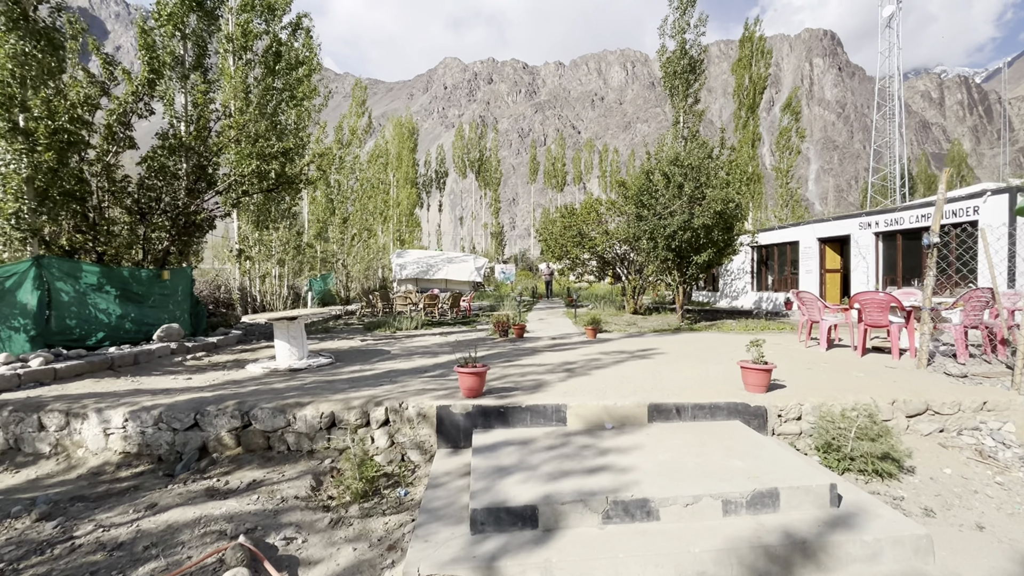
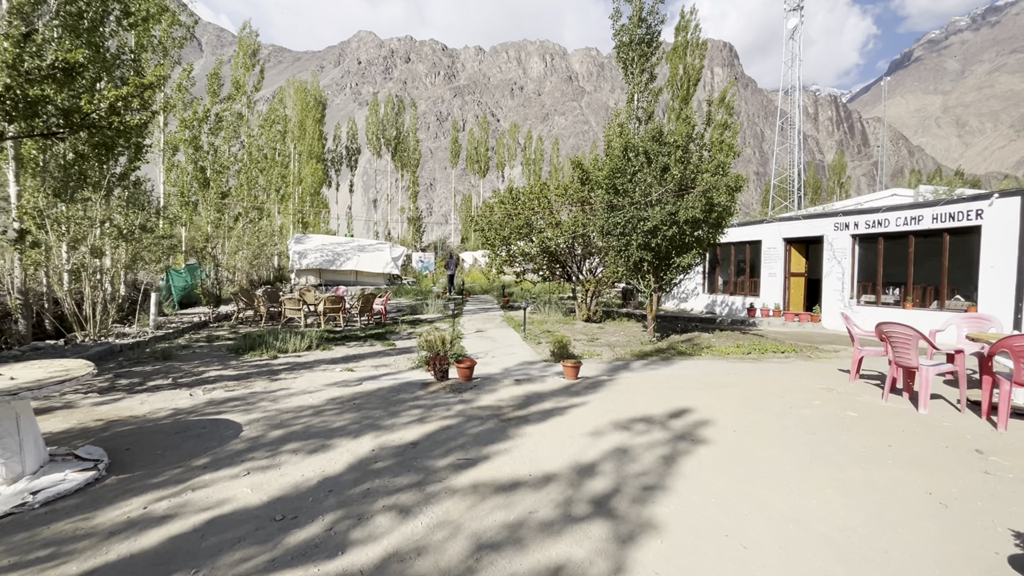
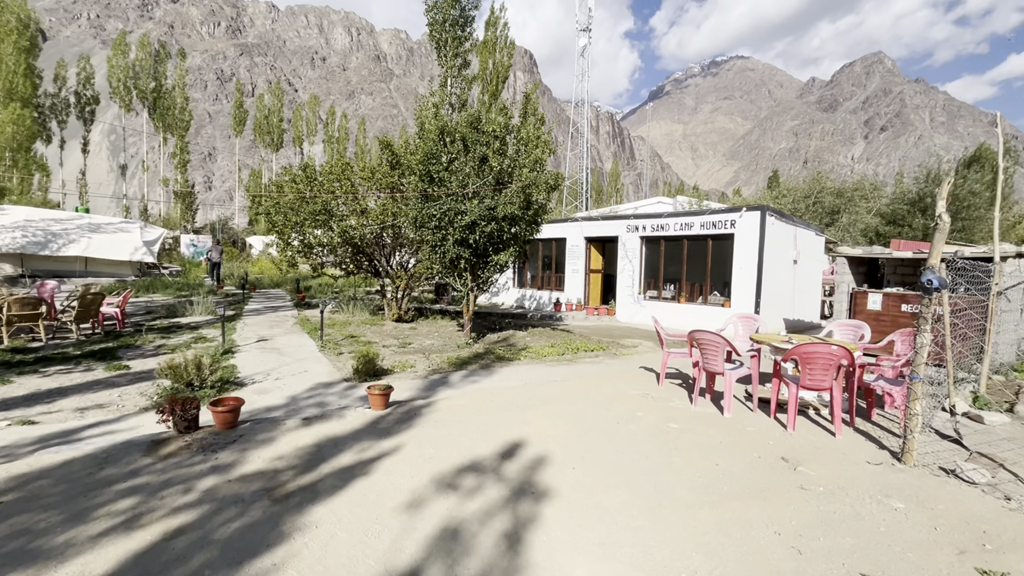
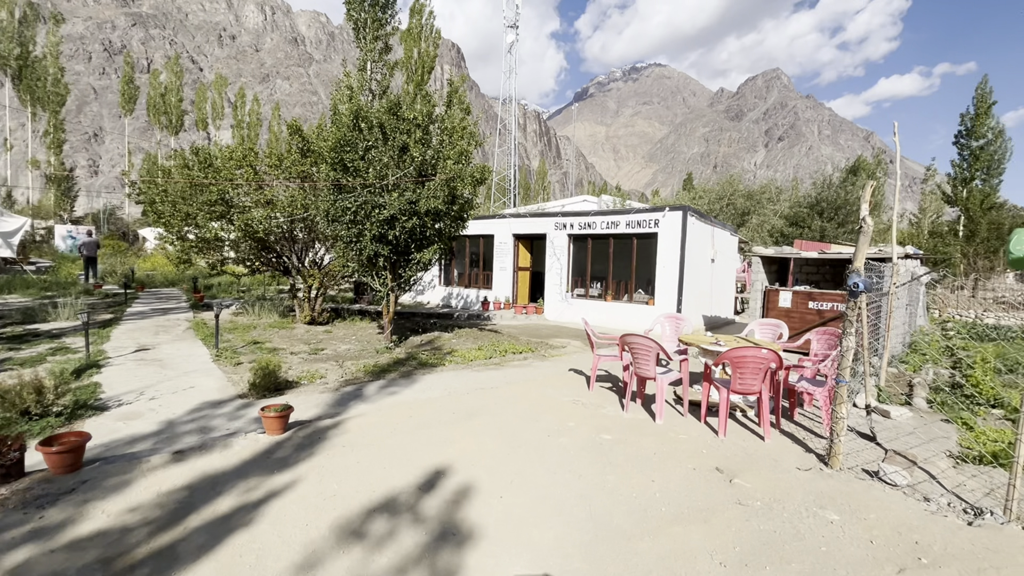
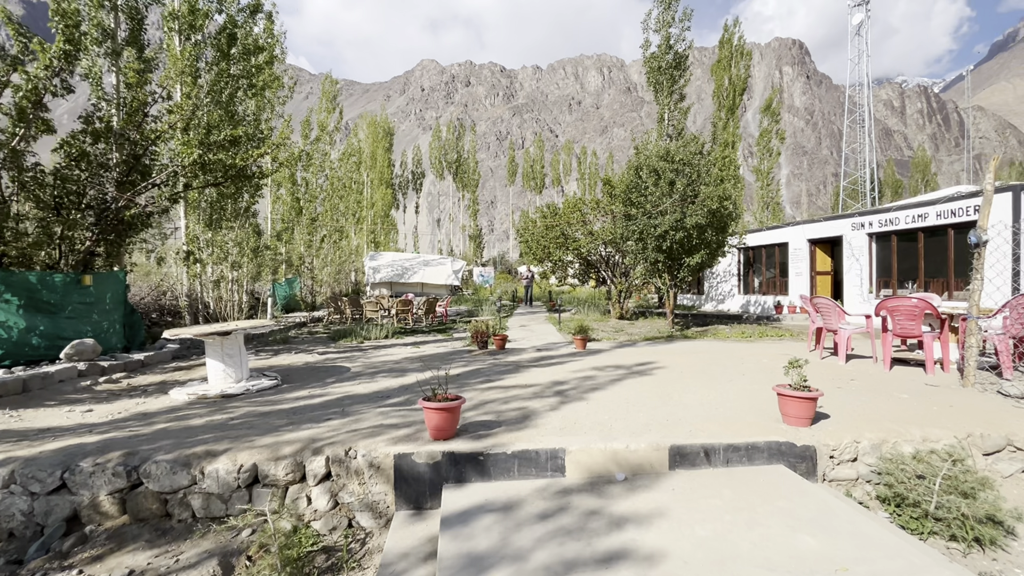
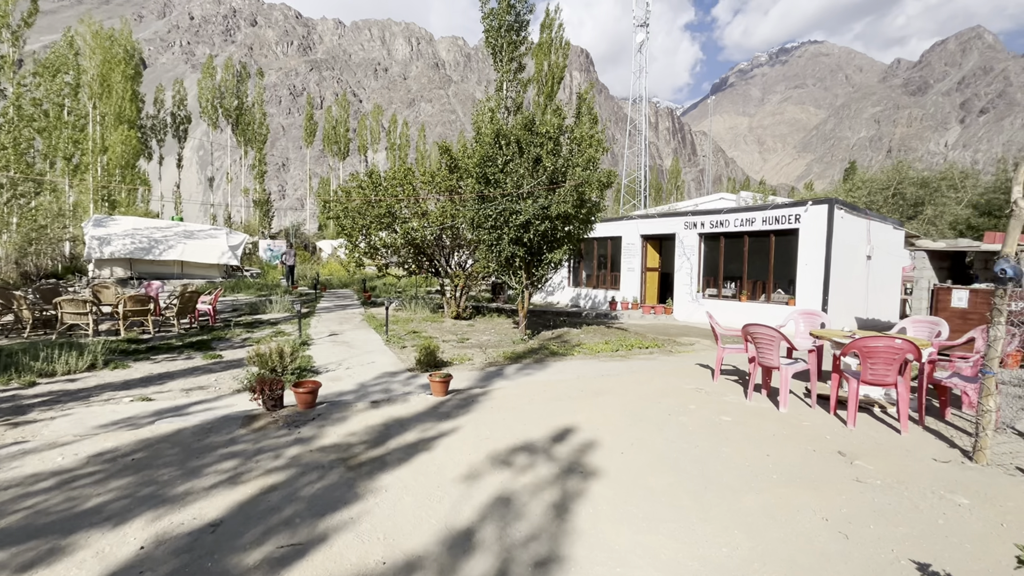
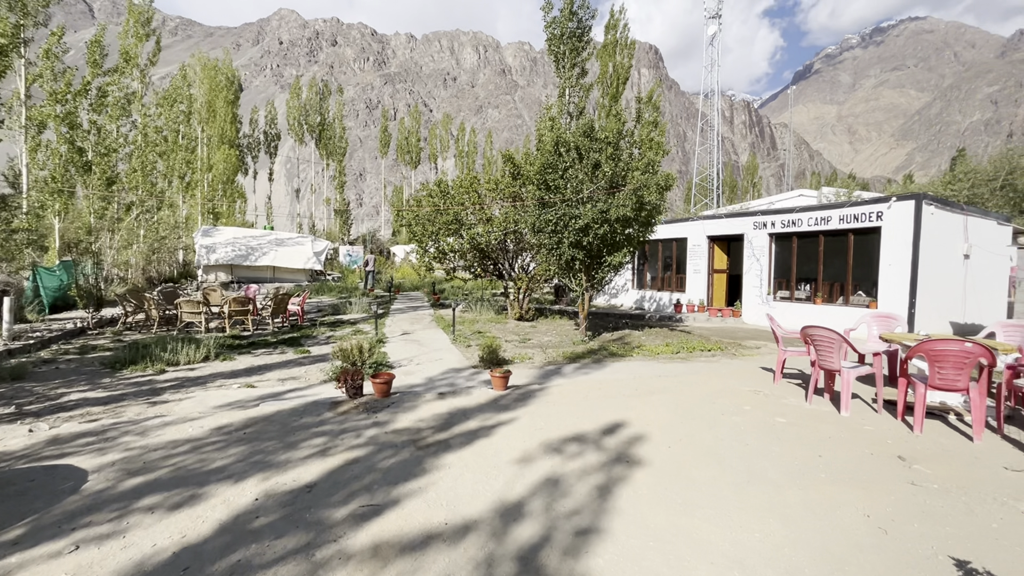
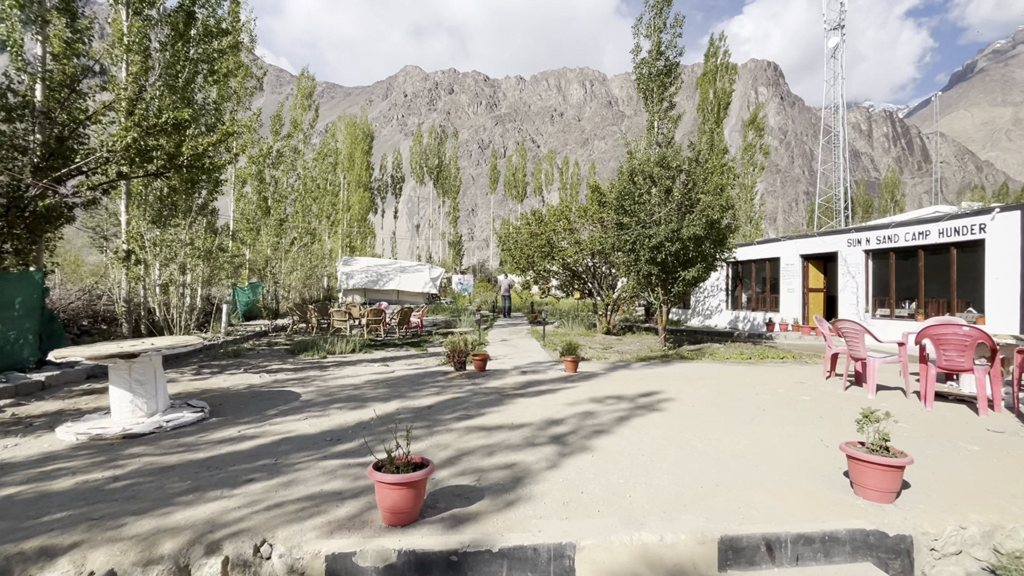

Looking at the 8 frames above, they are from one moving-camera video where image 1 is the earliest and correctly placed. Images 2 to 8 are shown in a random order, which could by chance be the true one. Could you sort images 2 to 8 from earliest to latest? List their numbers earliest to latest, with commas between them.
5, 8, 2, 7, 6, 3, 4
